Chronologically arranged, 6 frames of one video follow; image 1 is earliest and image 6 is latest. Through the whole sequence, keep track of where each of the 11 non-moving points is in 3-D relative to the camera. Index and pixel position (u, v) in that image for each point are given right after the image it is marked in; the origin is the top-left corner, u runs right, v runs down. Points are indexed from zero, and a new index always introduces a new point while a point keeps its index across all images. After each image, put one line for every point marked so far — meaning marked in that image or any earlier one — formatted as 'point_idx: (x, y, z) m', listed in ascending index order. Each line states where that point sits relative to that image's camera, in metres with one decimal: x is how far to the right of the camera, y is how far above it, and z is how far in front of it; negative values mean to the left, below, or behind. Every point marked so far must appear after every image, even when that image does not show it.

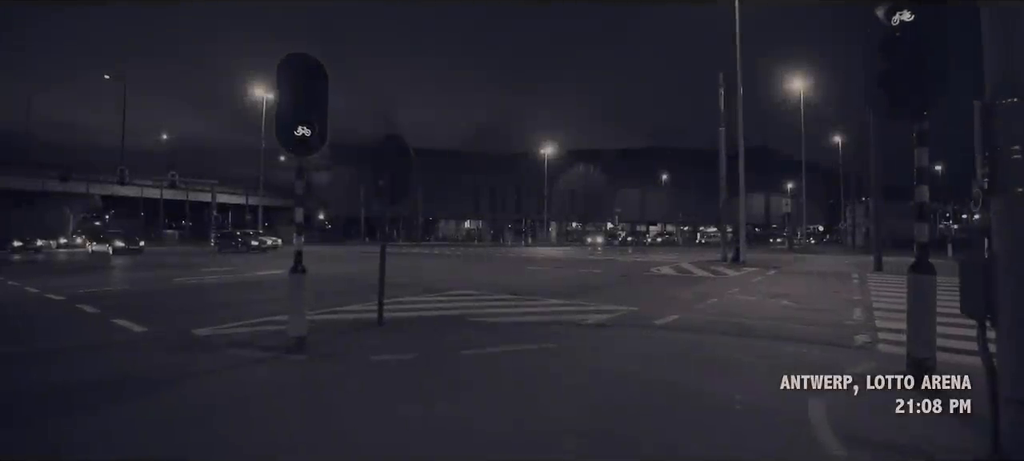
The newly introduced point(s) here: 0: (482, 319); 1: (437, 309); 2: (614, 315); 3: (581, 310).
0: (-0.6, -1.7, +12.8) m
1: (-1.5, -1.7, +15.0) m
2: (+2.0, -1.6, +13.8) m
3: (+1.6, -1.6, +14.7) m
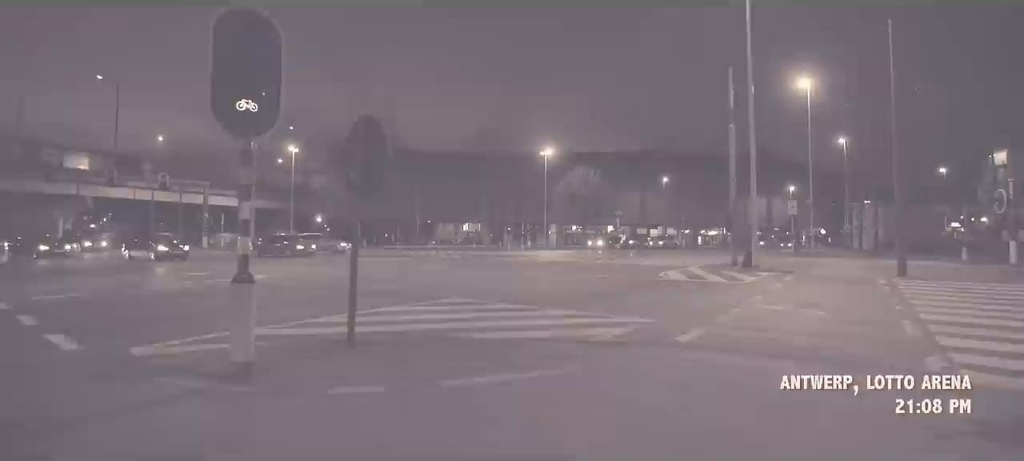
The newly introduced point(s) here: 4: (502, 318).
0: (-0.7, -1.7, +10.9) m
1: (-1.5, -1.7, +13.1) m
2: (+1.9, -1.6, +12.0) m
3: (+1.5, -1.7, +12.9) m
4: (-0.2, -1.7, +13.6) m
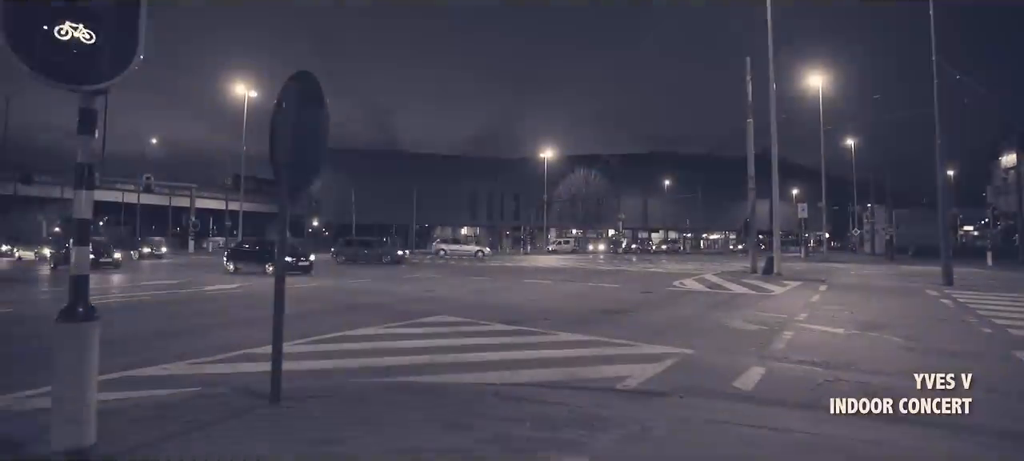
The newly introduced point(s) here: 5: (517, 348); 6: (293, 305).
0: (-0.7, -1.7, +8.1) m
1: (-1.6, -1.8, +10.3) m
2: (+1.9, -1.7, +9.2) m
3: (+1.5, -1.7, +10.1) m
4: (-0.2, -1.8, +10.9) m
5: (0.0, -1.7, +10.3) m
6: (-6.1, -2.1, +19.6) m
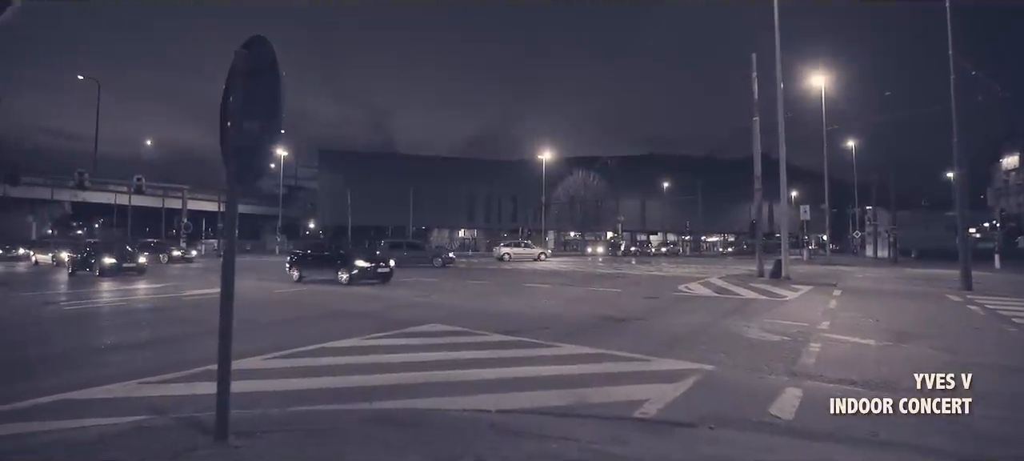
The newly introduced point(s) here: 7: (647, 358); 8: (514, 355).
0: (-0.7, -1.7, +7.0) m
1: (-1.6, -1.8, +9.2) m
2: (+1.9, -1.7, +8.1) m
3: (+1.5, -1.7, +9.0) m
4: (-0.2, -1.8, +9.7) m
5: (0.0, -1.8, +9.1) m
6: (-6.2, -2.1, +18.5) m
7: (+1.8, -1.7, +9.5) m
8: (0.0, -1.8, +10.0) m
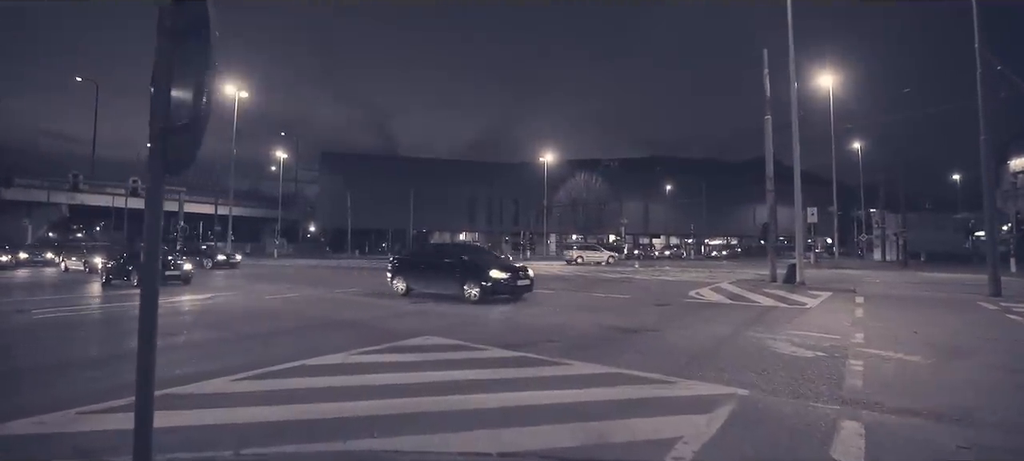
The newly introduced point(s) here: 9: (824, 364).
0: (-0.7, -1.8, +5.8) m
1: (-1.5, -1.8, +8.0) m
2: (+1.9, -1.7, +6.9) m
3: (+1.5, -1.8, +7.8) m
4: (-0.2, -1.8, +8.6) m
5: (+0.1, -1.8, +8.0) m
6: (-6.1, -2.2, +17.3) m
7: (+1.8, -1.8, +8.3) m
8: (+0.1, -1.8, +8.8) m
9: (+4.2, -1.8, +9.3) m
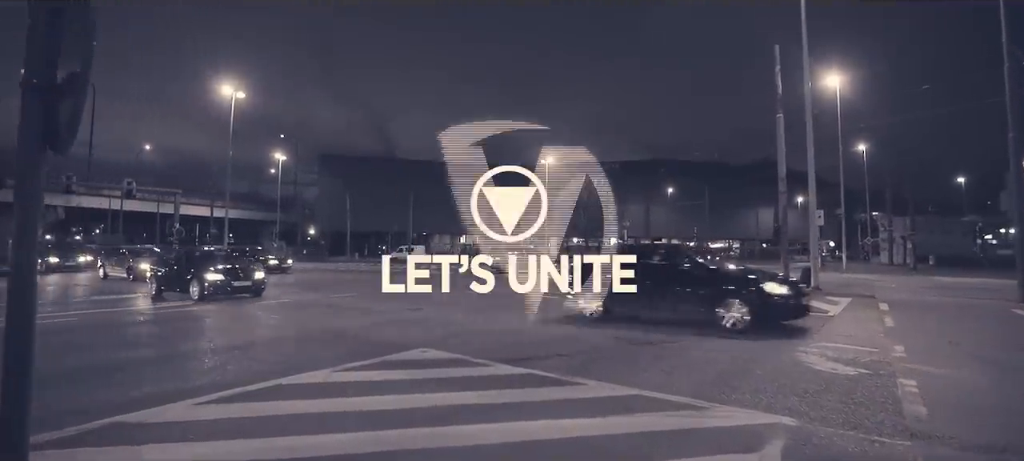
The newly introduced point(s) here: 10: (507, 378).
0: (-0.7, -1.8, +4.7) m
1: (-1.5, -1.8, +6.9) m
2: (+2.0, -1.8, +5.8) m
3: (+1.6, -1.8, +6.6) m
4: (-0.1, -1.8, +7.4) m
5: (+0.1, -1.8, +6.8) m
6: (-6.0, -2.2, +16.2) m
7: (+1.9, -1.8, +7.2) m
8: (+0.1, -1.8, +7.6) m
9: (+4.2, -1.8, +8.2) m
10: (-0.1, -1.8, +8.9) m
